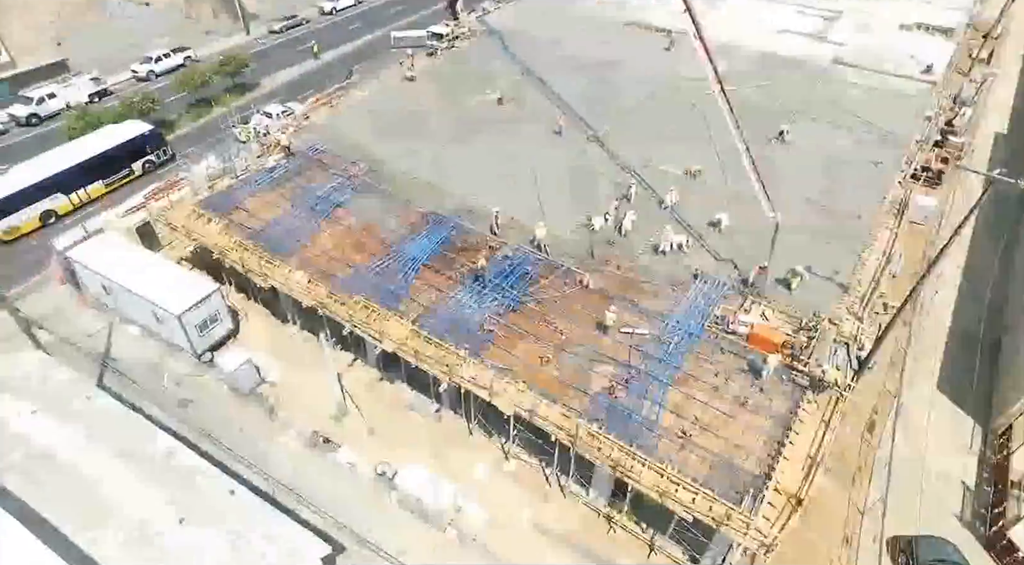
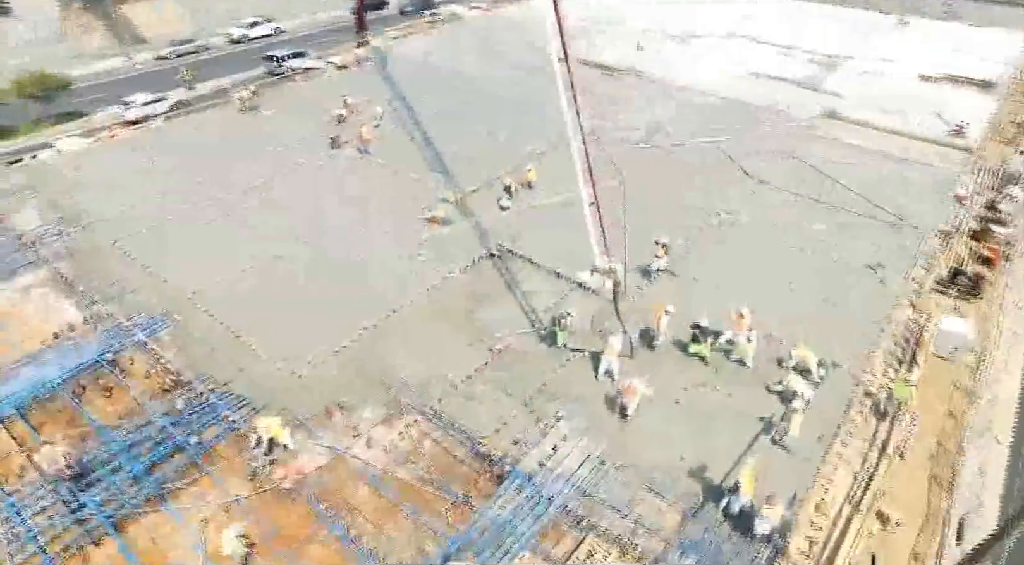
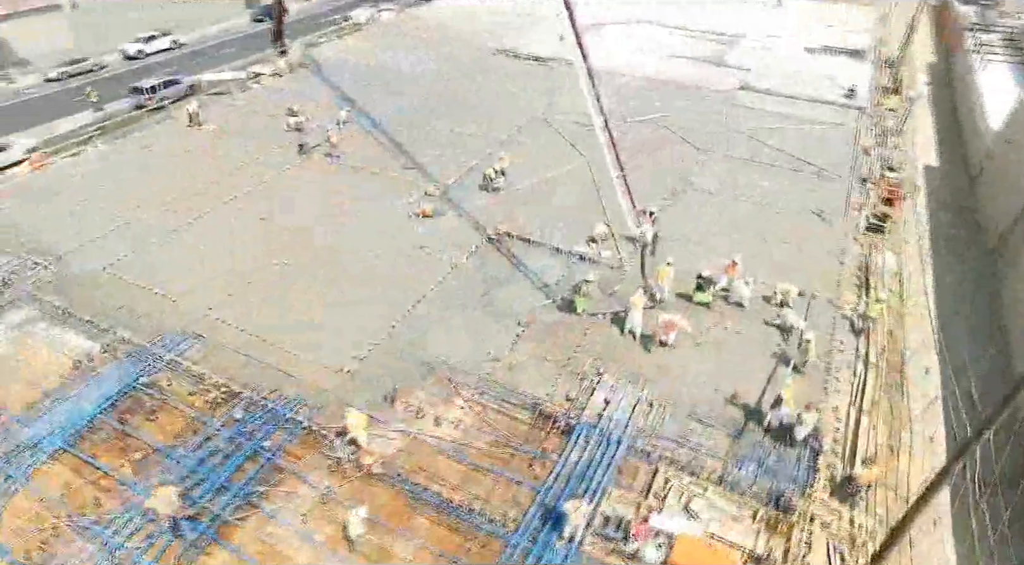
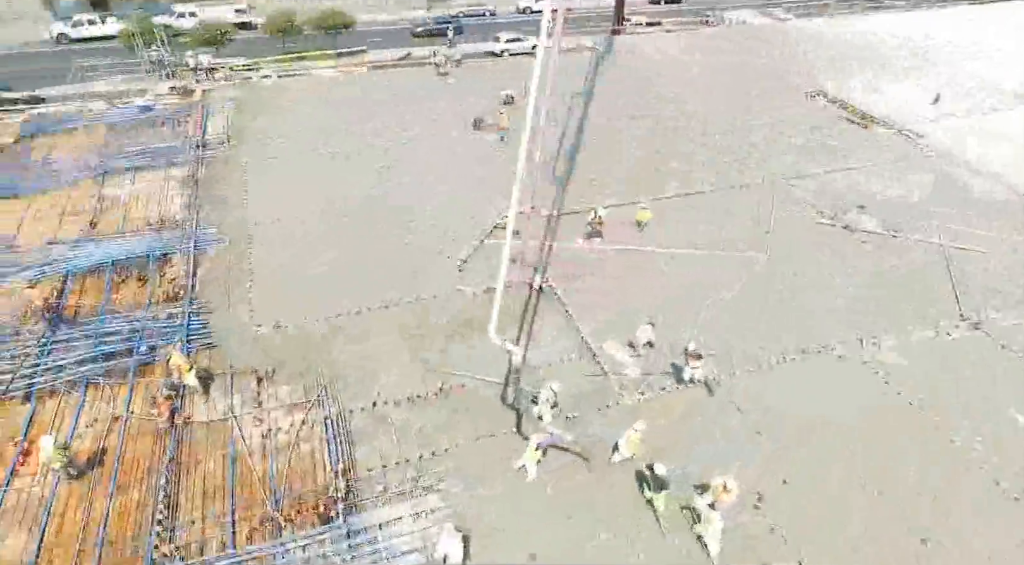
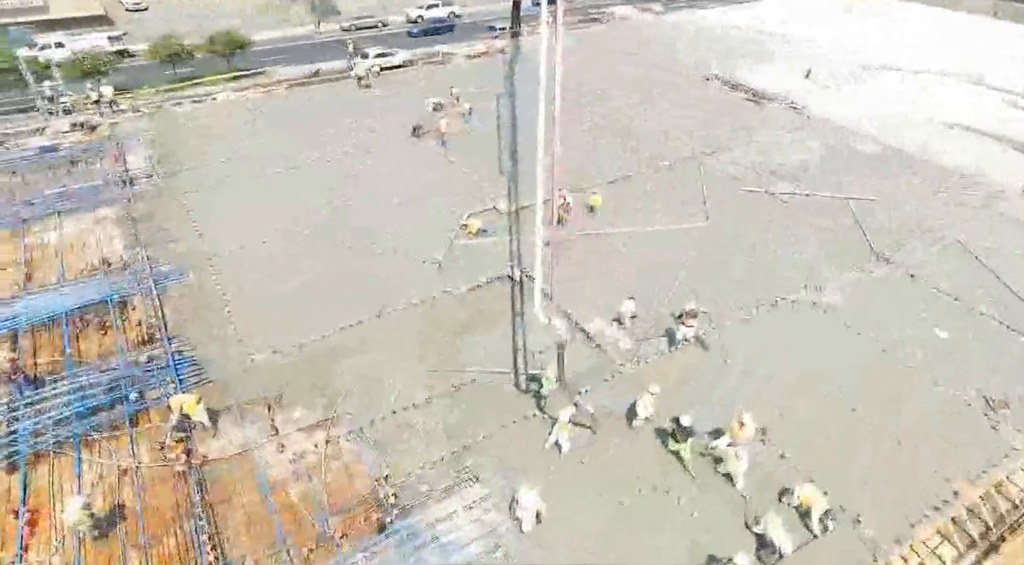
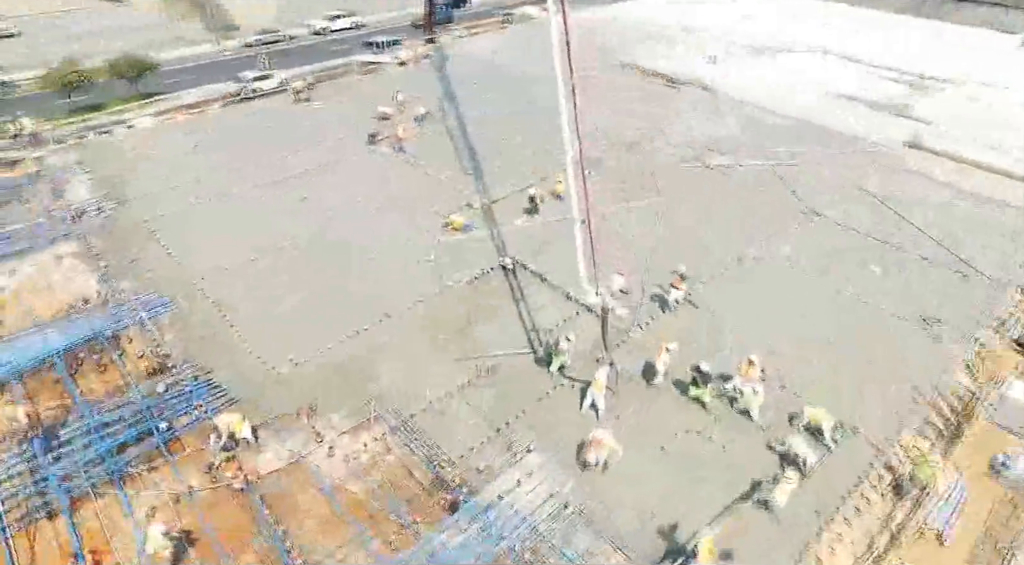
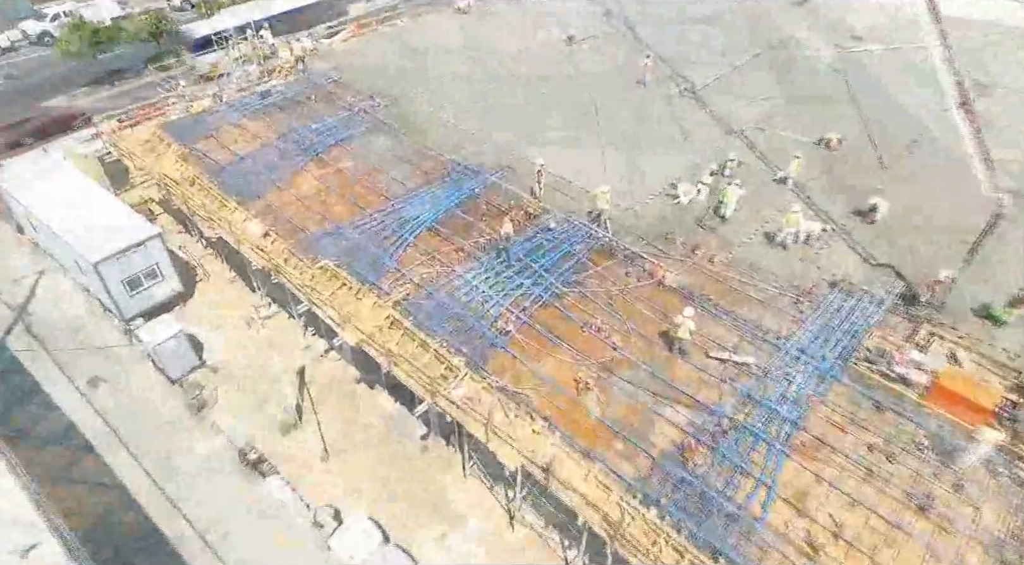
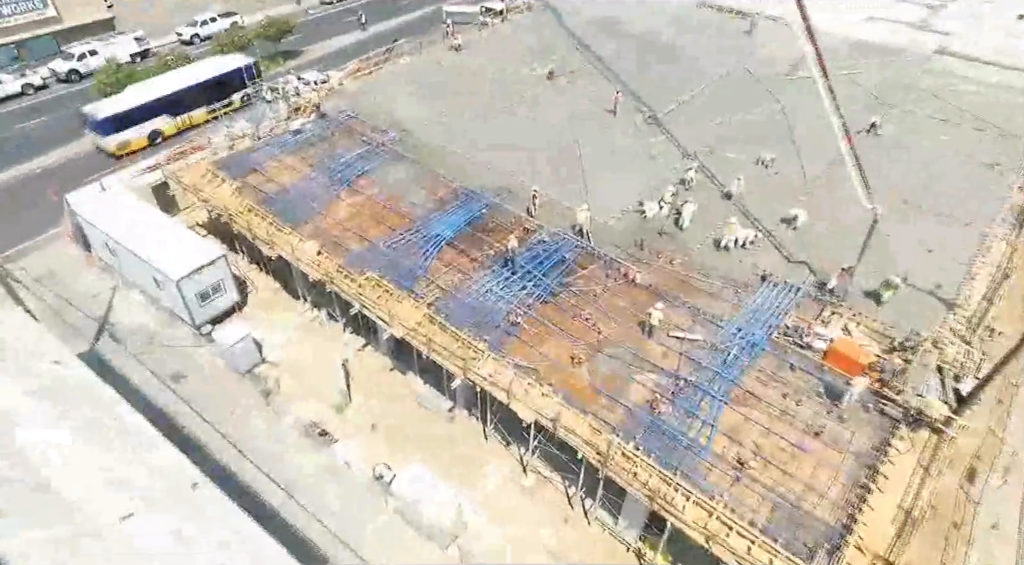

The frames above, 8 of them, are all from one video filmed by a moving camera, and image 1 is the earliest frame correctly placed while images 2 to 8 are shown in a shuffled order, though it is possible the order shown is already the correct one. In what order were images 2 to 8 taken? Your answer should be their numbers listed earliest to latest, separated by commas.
8, 7, 3, 2, 6, 5, 4
